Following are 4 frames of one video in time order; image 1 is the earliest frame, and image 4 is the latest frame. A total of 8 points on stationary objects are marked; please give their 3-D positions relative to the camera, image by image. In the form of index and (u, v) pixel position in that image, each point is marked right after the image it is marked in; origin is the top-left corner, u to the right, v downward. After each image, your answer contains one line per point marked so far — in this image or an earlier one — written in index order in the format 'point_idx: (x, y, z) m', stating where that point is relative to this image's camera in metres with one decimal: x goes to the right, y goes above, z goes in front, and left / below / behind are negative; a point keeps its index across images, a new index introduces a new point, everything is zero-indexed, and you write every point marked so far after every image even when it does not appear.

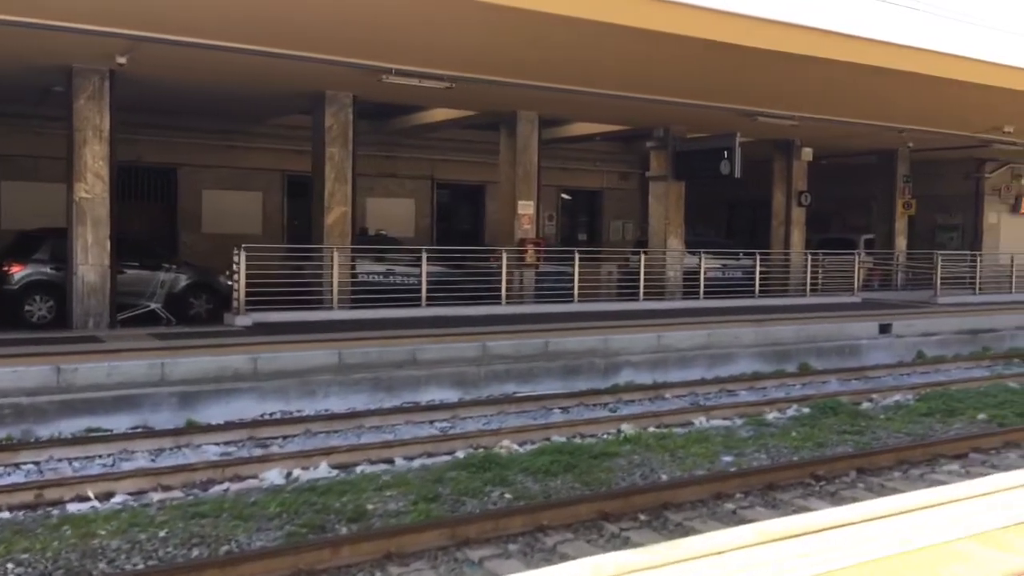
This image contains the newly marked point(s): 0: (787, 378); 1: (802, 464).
0: (+4.2, -1.4, +14.0) m
1: (+2.6, -1.6, +8.3) m
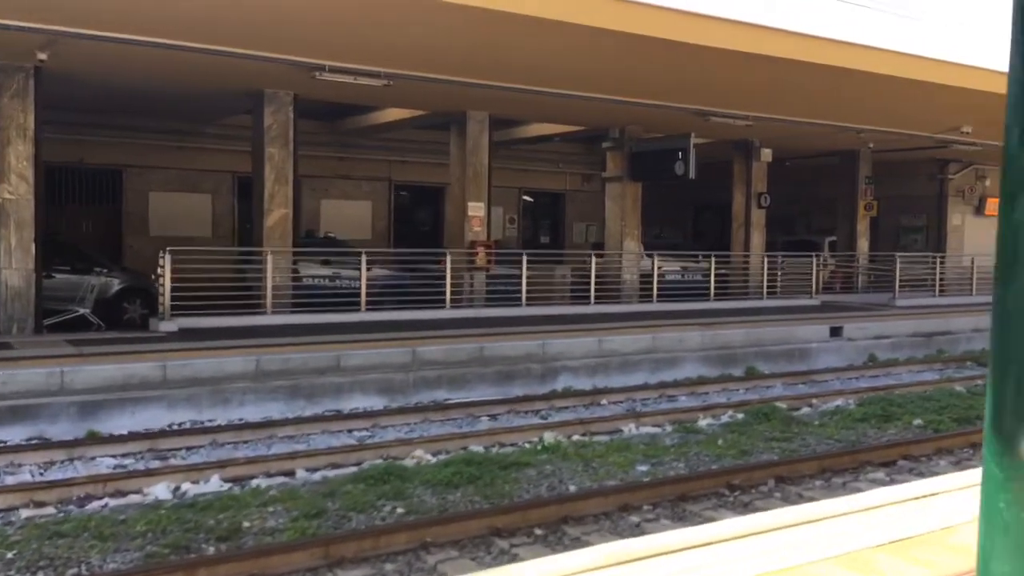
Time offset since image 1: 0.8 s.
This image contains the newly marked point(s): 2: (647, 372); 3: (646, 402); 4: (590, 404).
0: (+3.2, -1.4, +13.7) m
1: (+1.8, -1.6, +8.0) m
2: (+2.0, -1.3, +13.7) m
3: (+1.8, -1.5, +12.3) m
4: (+1.0, -1.5, +12.0) m
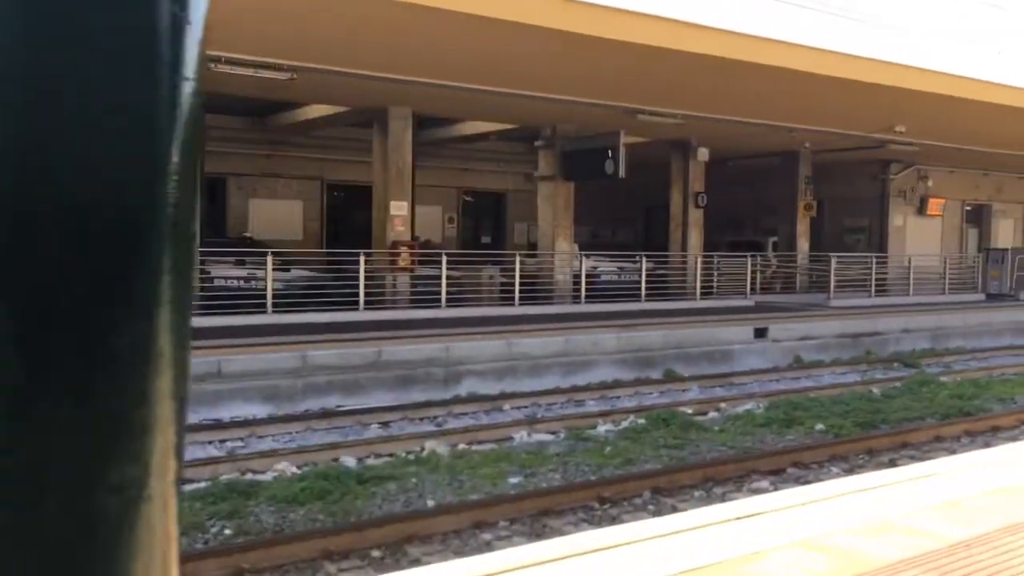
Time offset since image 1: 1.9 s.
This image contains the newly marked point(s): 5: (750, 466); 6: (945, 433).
0: (+1.9, -1.4, +13.3) m
1: (+0.6, -1.6, +7.5) m
2: (+0.7, -1.3, +13.3) m
3: (+0.5, -1.6, +11.9) m
4: (-0.3, -1.5, +11.6) m
5: (+2.2, -1.7, +8.6) m
6: (+4.9, -1.7, +10.3) m
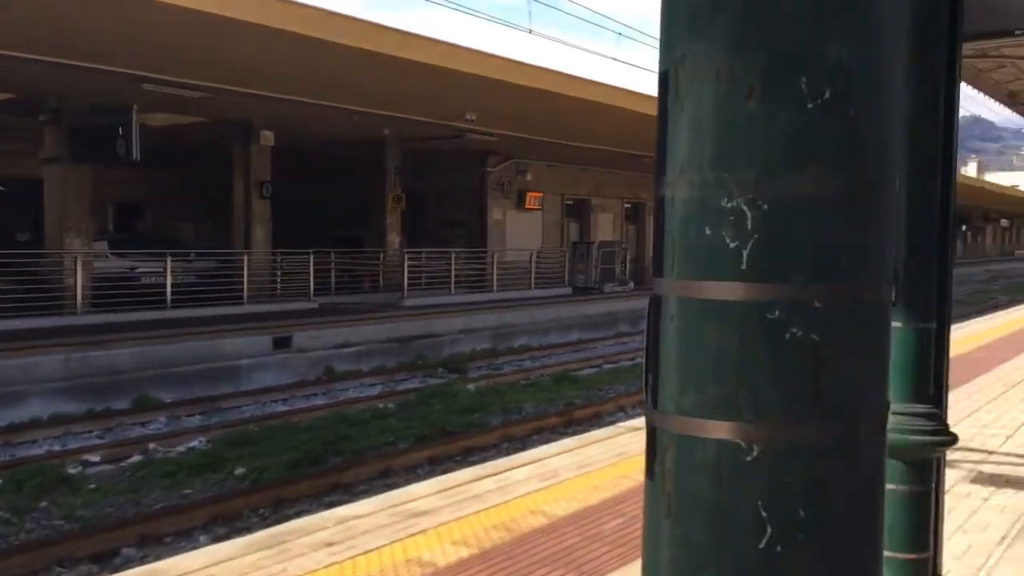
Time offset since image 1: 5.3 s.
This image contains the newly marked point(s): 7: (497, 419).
0: (-4.9, -1.5, +10.3) m
1: (-4.2, -1.7, +4.5) m
2: (-6.0, -1.4, +9.9) m
3: (-5.7, -1.7, +8.6) m
4: (-6.3, -1.7, +8.0) m
5: (-3.0, -1.7, +6.0) m
6: (-1.1, -1.7, +8.5) m
7: (-0.2, -1.5, +10.7) m
